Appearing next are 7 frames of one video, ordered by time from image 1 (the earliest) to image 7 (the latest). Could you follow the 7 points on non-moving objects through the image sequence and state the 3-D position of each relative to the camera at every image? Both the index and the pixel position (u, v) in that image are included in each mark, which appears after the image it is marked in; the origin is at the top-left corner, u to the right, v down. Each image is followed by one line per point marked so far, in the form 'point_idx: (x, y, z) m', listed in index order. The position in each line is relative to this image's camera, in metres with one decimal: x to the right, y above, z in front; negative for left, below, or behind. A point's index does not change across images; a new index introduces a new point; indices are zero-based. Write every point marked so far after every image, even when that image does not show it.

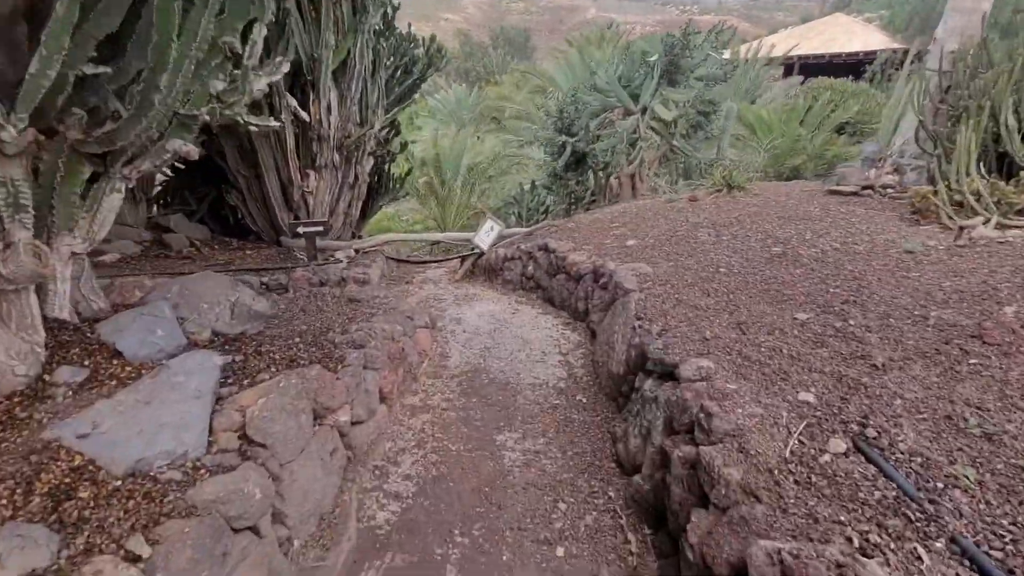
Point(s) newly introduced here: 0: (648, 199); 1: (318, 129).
0: (+1.9, +1.2, +7.0) m
1: (-2.2, +1.8, +5.7) m
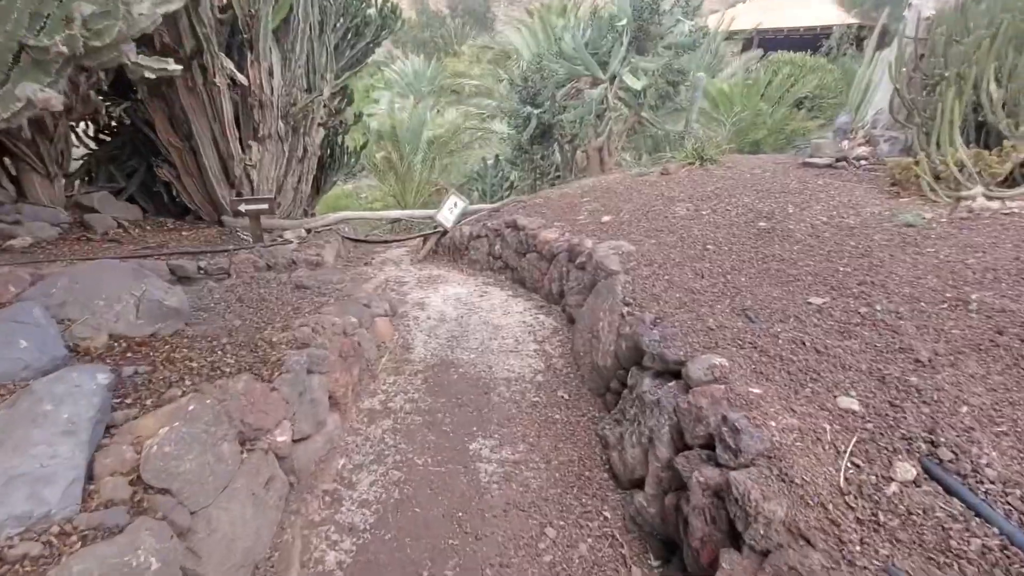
0: (+1.4, +1.5, +6.7) m
1: (-2.6, +2.0, +5.1) m
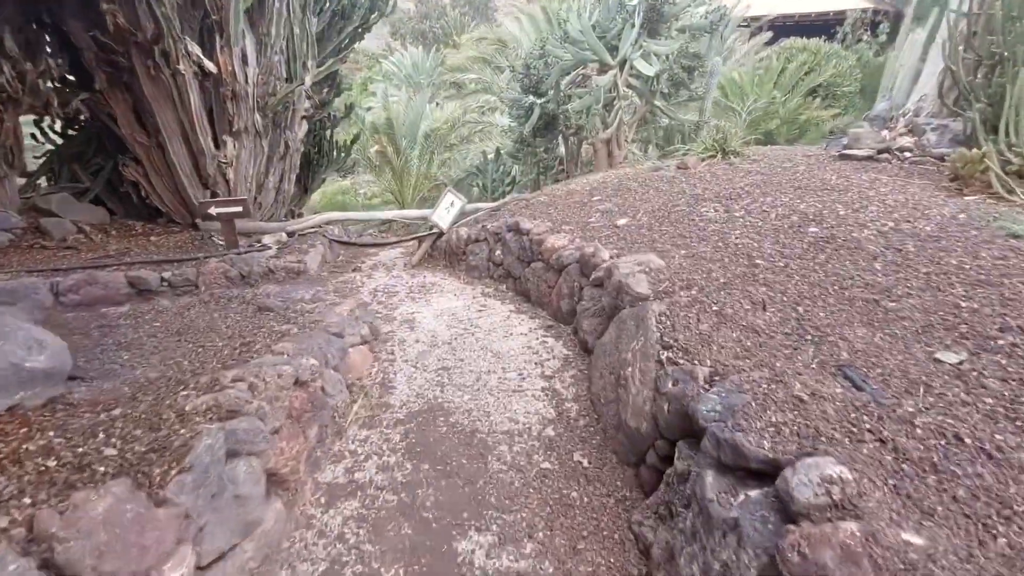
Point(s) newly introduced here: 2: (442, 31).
0: (+1.4, +1.5, +6.2) m
1: (-2.6, +1.9, +4.6) m
2: (-2.7, +9.9, +19.5) m
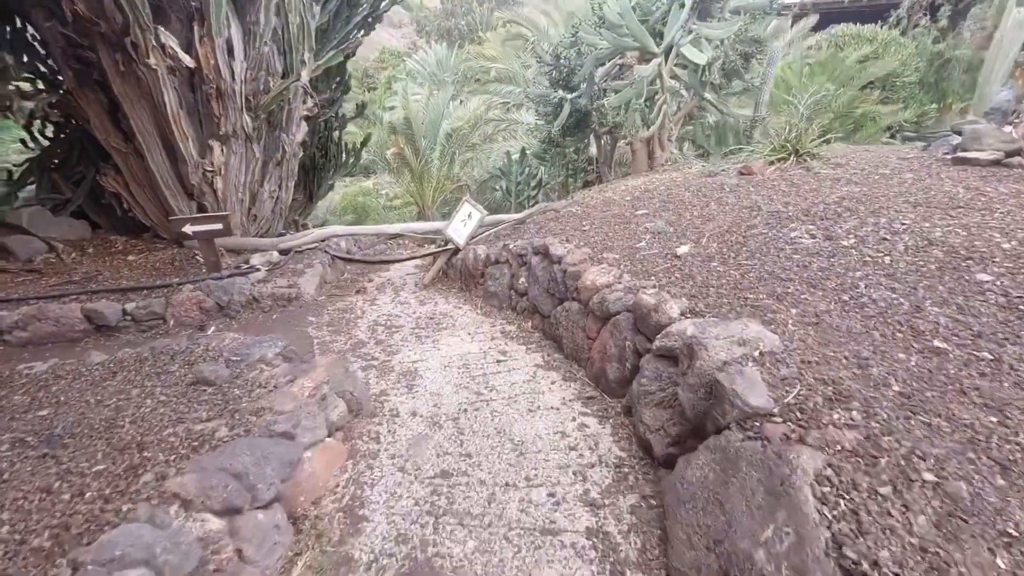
0: (+1.7, +1.3, +5.4) m
1: (-2.4, +1.6, +4.0) m
2: (-1.7, +9.8, +18.8) m
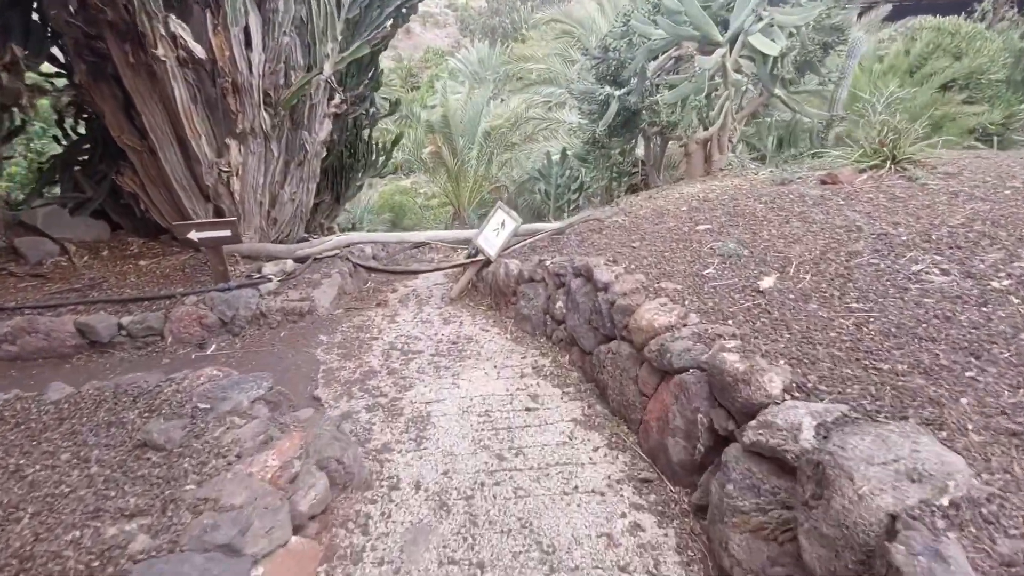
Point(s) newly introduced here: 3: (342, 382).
0: (+2.1, +1.1, +4.7) m
1: (-2.0, +1.6, +3.7) m
2: (-0.1, +9.7, +18.4) m
3: (-0.9, -0.5, +2.7) m
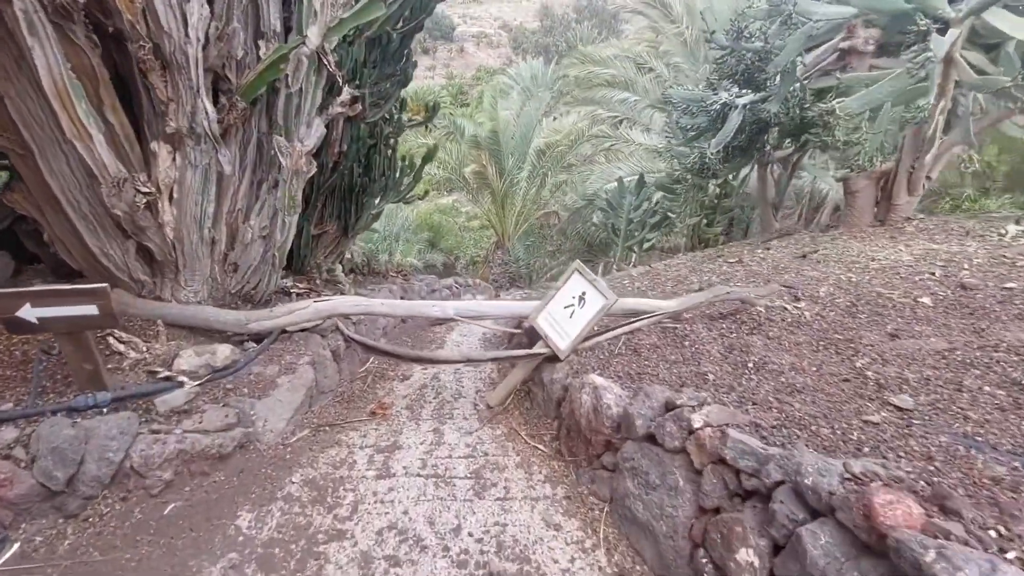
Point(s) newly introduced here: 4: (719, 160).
0: (+2.6, +0.3, +2.9) m
1: (-1.6, +1.1, +2.2) m
2: (+1.9, +8.6, +17.0) m
3: (-0.7, -1.0, +1.1) m
4: (+1.7, +1.1, +4.2) m
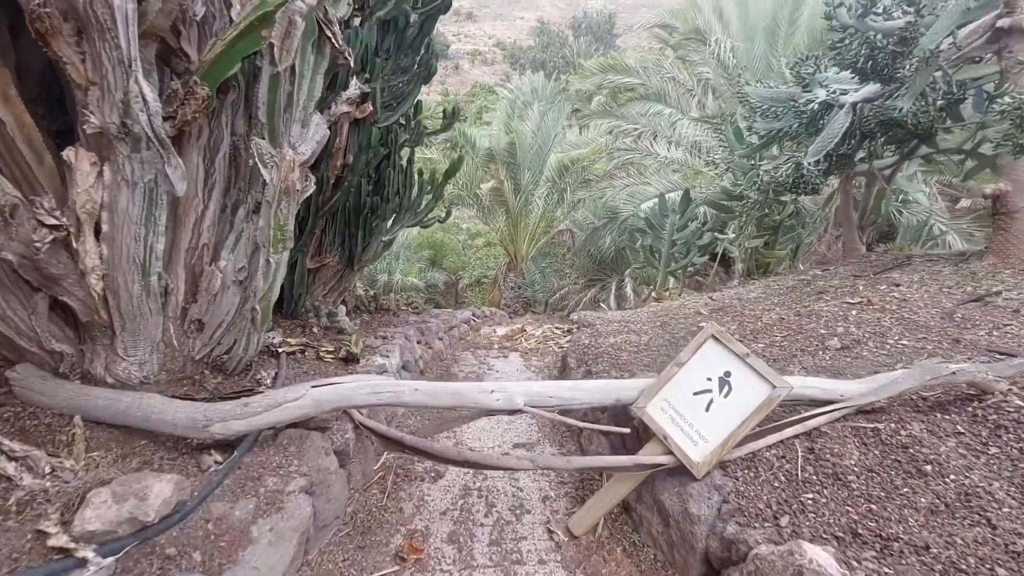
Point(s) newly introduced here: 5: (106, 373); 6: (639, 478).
0: (+2.9, +0.1, +2.1) m
1: (-1.2, +0.8, +1.3) m
2: (+2.1, +7.9, +16.3) m
3: (-0.3, -1.2, +0.2) m
4: (+2.1, +0.8, +3.3) m
5: (-1.6, -0.3, +1.9) m
6: (+0.4, -0.7, +1.7) m
